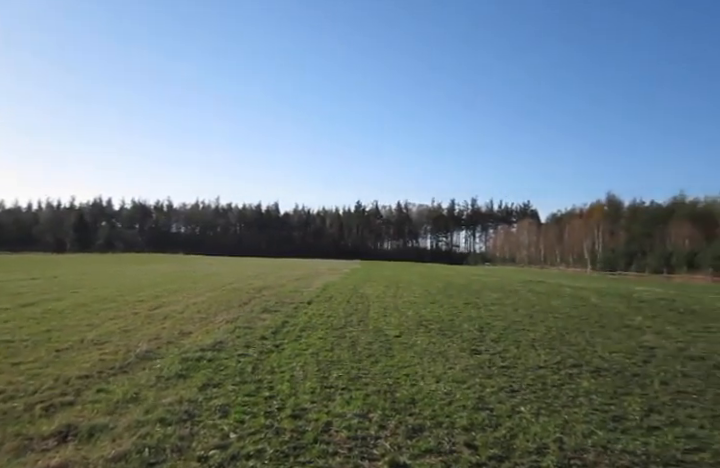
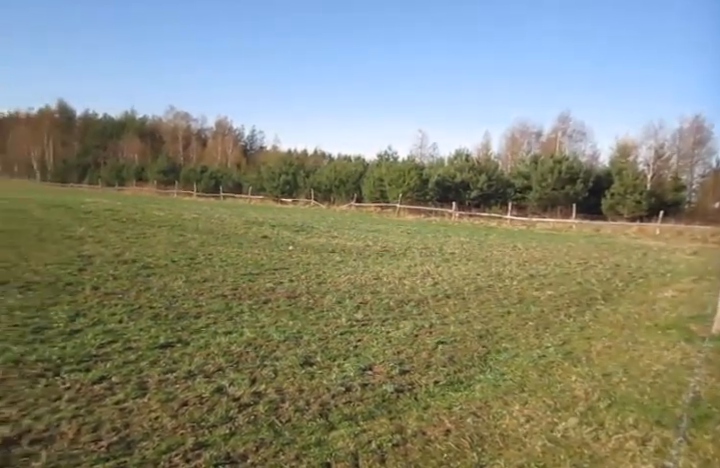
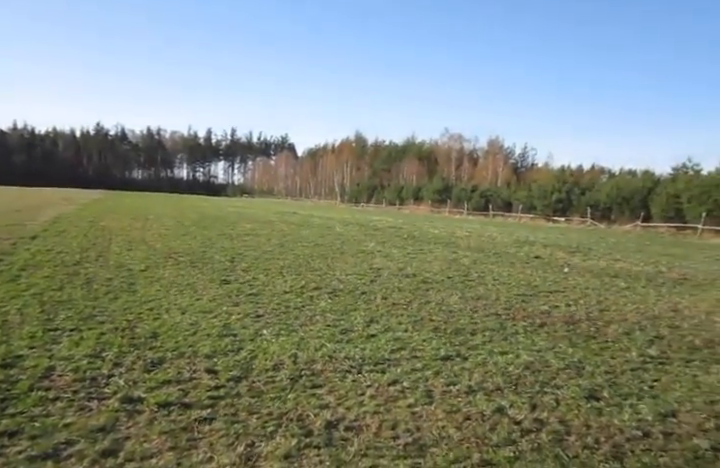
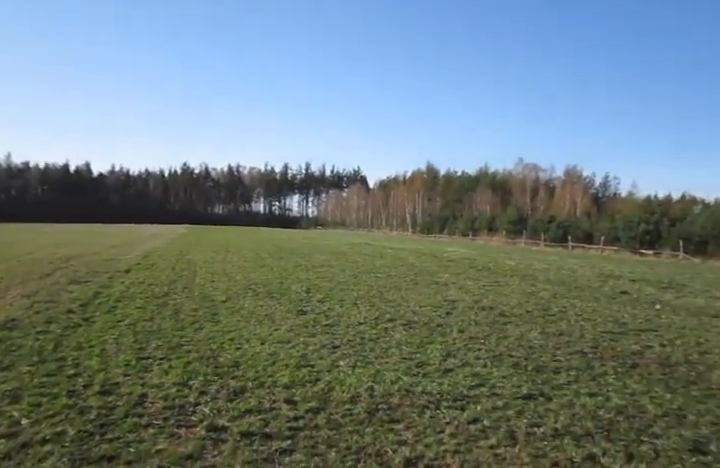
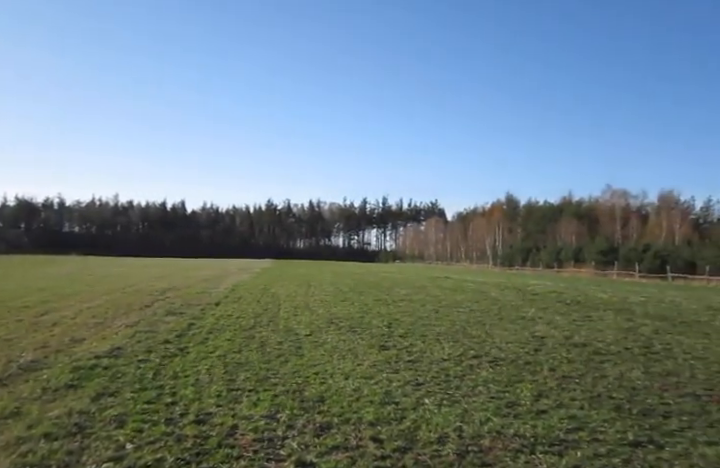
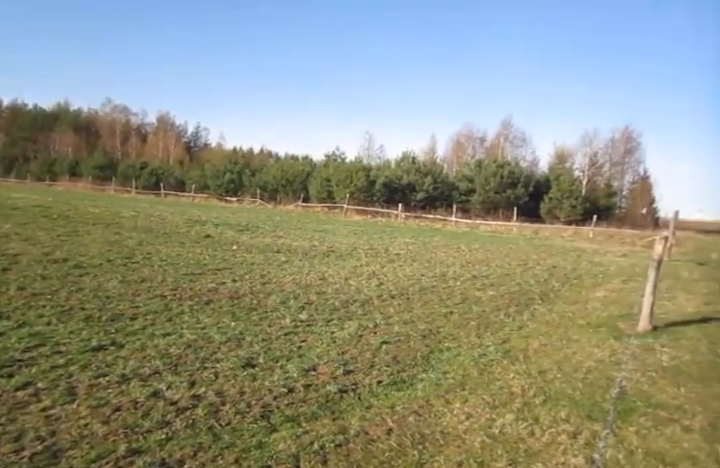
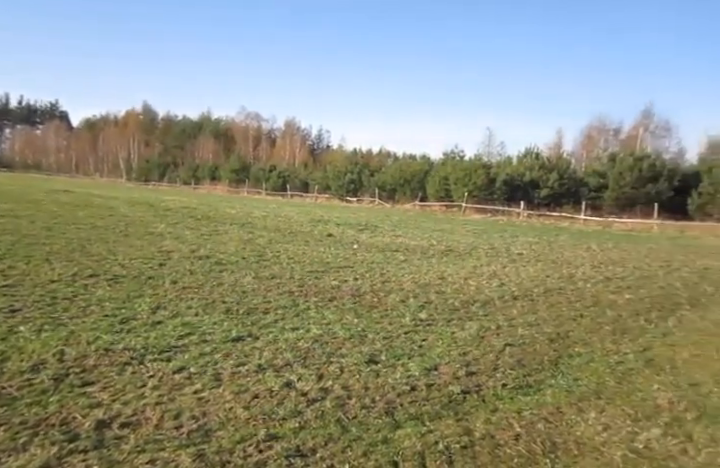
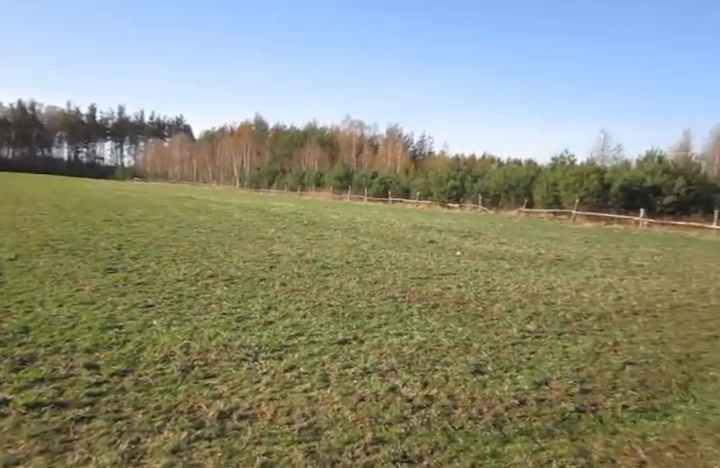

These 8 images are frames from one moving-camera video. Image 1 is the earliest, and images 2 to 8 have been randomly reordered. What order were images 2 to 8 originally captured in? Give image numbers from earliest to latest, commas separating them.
5, 4, 3, 8, 7, 6, 2
